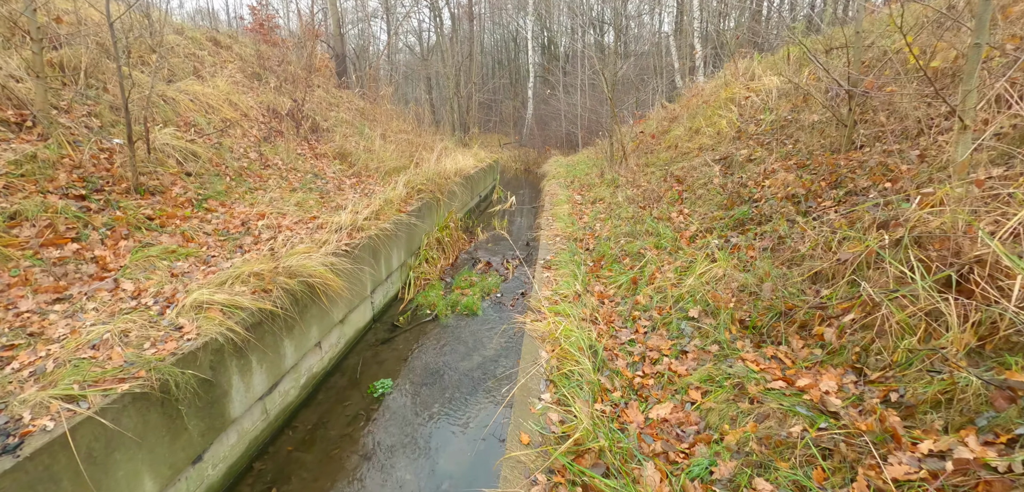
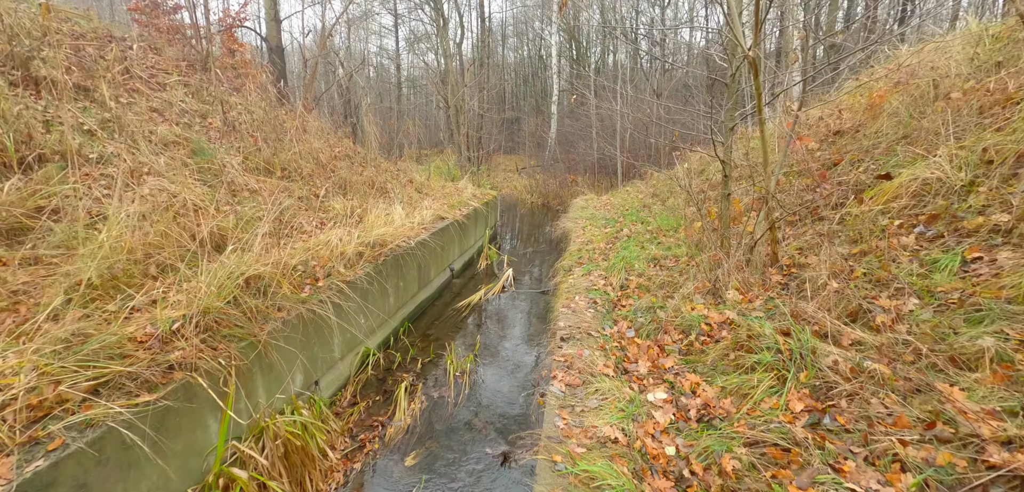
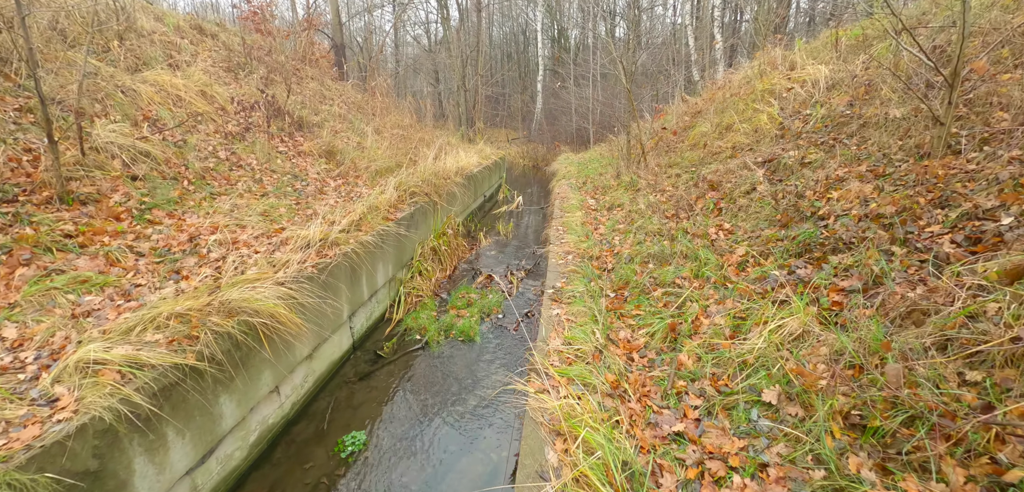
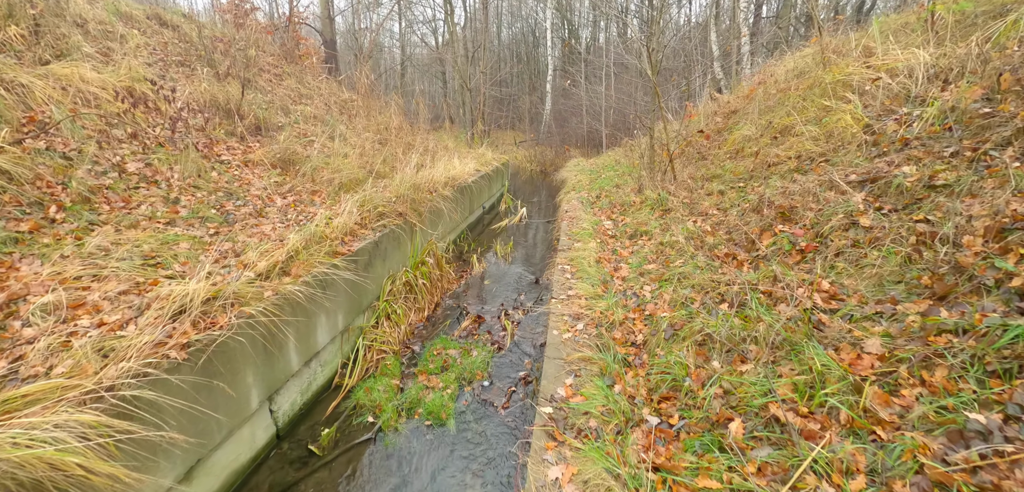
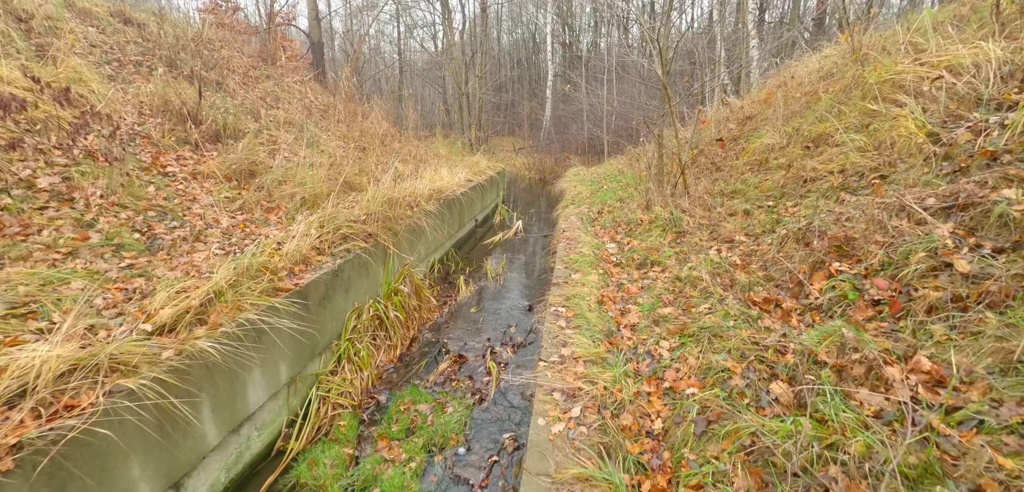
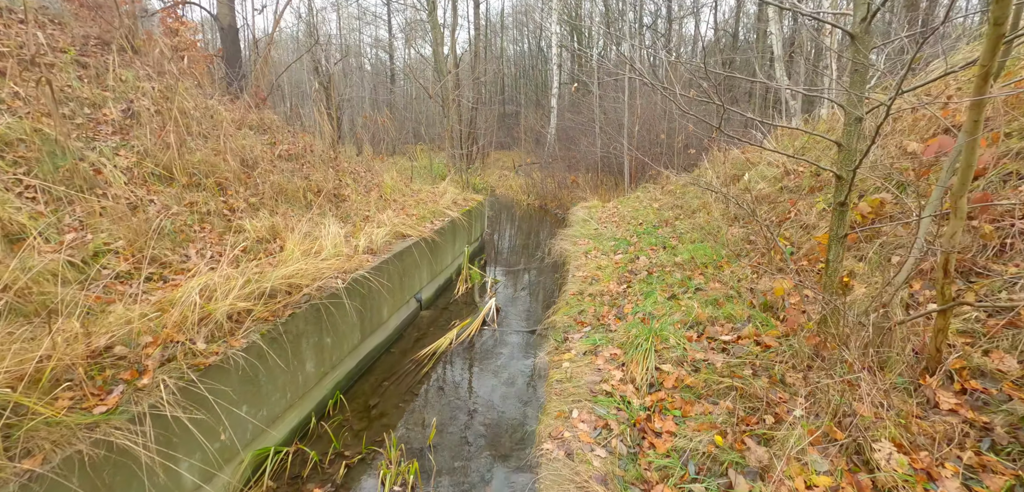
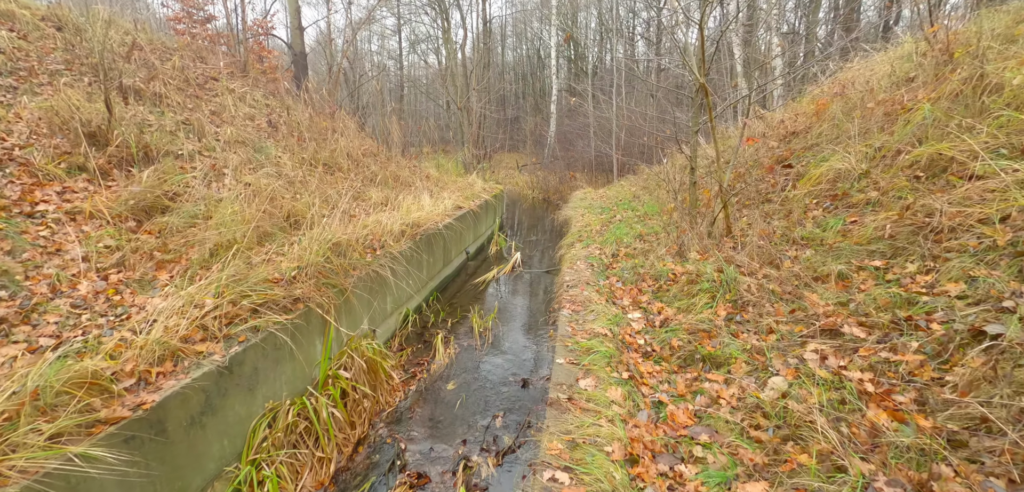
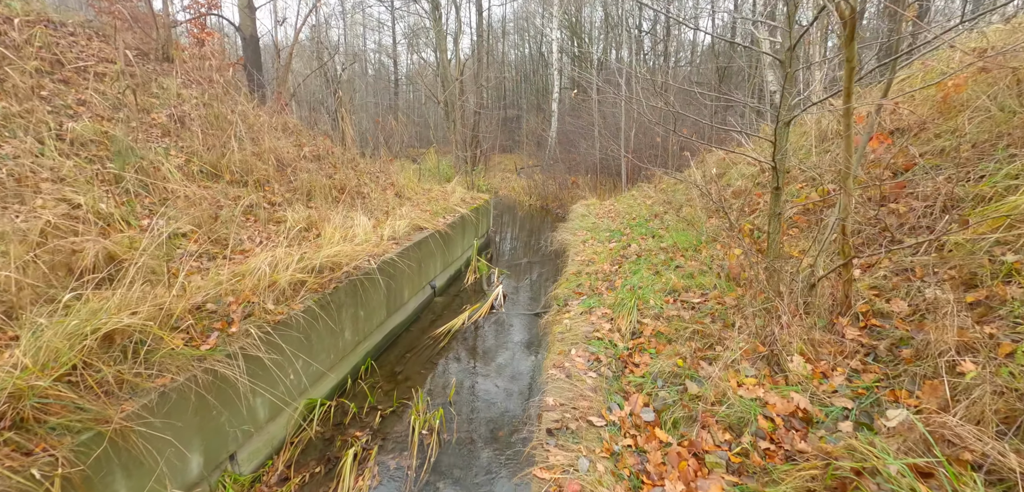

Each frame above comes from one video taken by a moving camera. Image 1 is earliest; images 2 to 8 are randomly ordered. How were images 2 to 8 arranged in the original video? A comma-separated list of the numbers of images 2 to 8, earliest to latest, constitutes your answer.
3, 4, 5, 7, 2, 8, 6
